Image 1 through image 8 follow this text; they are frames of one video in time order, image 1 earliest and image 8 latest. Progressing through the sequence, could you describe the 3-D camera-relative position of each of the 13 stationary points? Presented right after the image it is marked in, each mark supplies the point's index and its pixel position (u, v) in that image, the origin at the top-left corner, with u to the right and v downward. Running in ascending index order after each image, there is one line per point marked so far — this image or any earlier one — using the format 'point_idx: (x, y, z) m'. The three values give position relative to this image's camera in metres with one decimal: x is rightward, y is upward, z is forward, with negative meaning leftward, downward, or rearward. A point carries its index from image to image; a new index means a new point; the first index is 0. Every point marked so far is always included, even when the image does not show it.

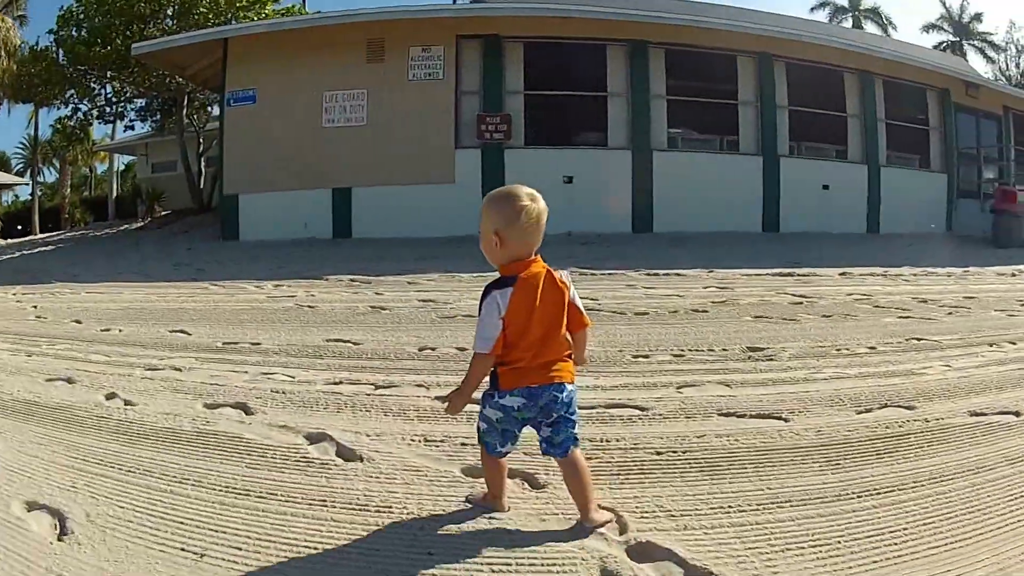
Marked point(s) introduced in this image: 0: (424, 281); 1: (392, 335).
0: (-0.5, +0.1, +6.7) m
1: (-0.6, -0.3, +5.6) m
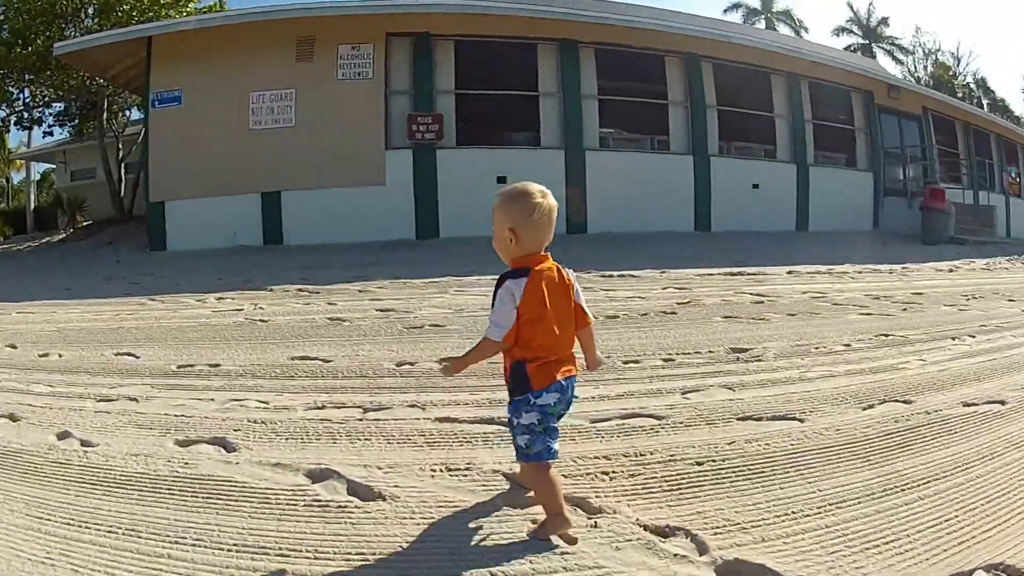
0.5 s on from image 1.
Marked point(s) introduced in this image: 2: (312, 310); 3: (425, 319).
0: (-0.8, 0.0, +6.4) m
1: (-0.8, -0.3, +5.3) m
2: (-1.1, -0.1, +6.0) m
3: (-0.4, -0.2, +5.9) m
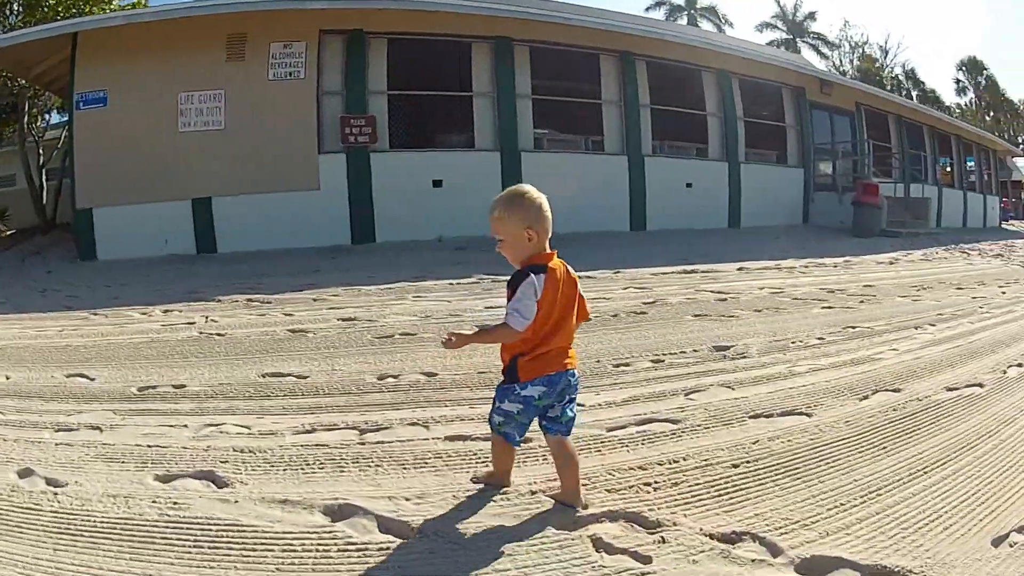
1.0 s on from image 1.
0: (-1.0, 0.0, +6.2) m
1: (-0.8, -0.4, +5.0) m
2: (-1.3, -0.2, +5.6) m
3: (-0.6, -0.2, +5.6) m
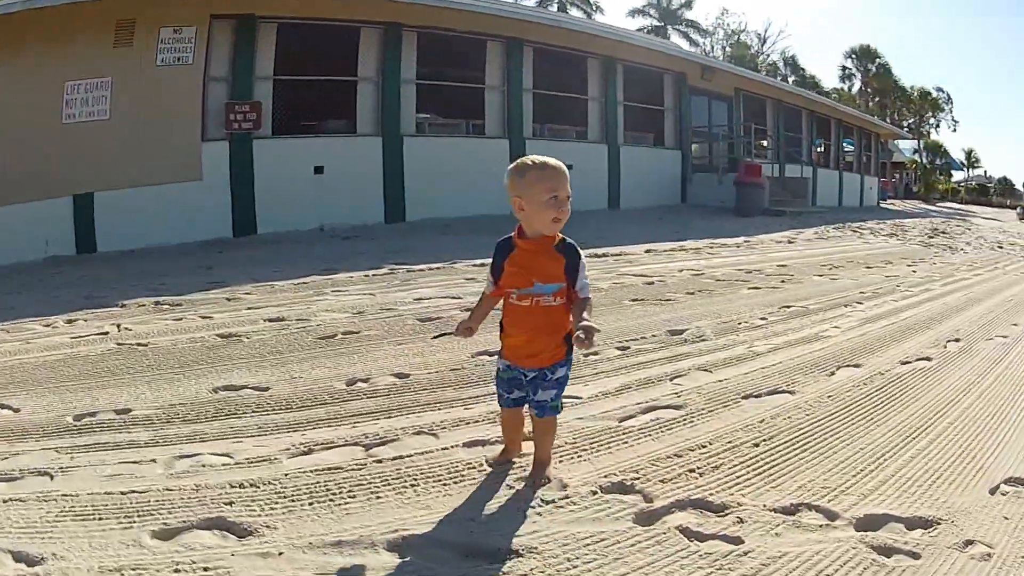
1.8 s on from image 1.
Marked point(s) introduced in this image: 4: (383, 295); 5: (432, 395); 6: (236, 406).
0: (-1.5, 0.0, +5.7) m
1: (-1.0, -0.4, +4.6) m
2: (-1.6, -0.2, +5.1) m
3: (-0.9, -0.2, +5.3) m
4: (-0.7, 0.0, +5.9) m
5: (-0.4, -0.5, +4.5) m
6: (-1.1, -0.5, +4.3) m
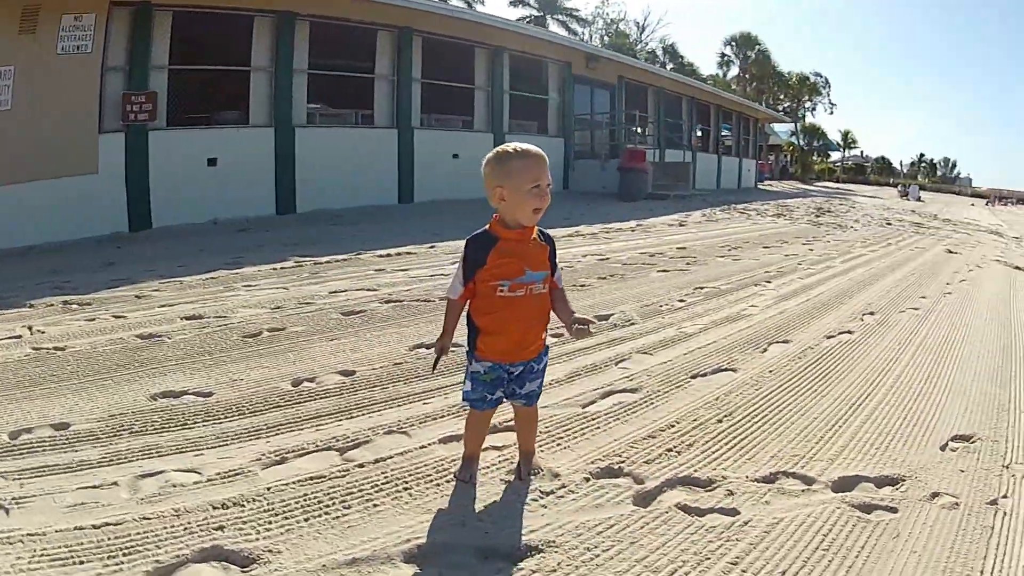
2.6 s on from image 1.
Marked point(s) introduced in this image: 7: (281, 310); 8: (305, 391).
0: (-1.9, 0.0, +5.4) m
1: (-1.2, -0.4, +4.5) m
2: (-1.9, -0.2, +4.8) m
3: (-1.3, -0.2, +5.1) m
4: (-1.2, 0.0, +5.8) m
5: (-0.6, -0.4, +4.4) m
6: (-1.3, -0.5, +4.1) m
7: (-1.2, -0.1, +5.4) m
8: (-0.9, -0.4, +4.4) m
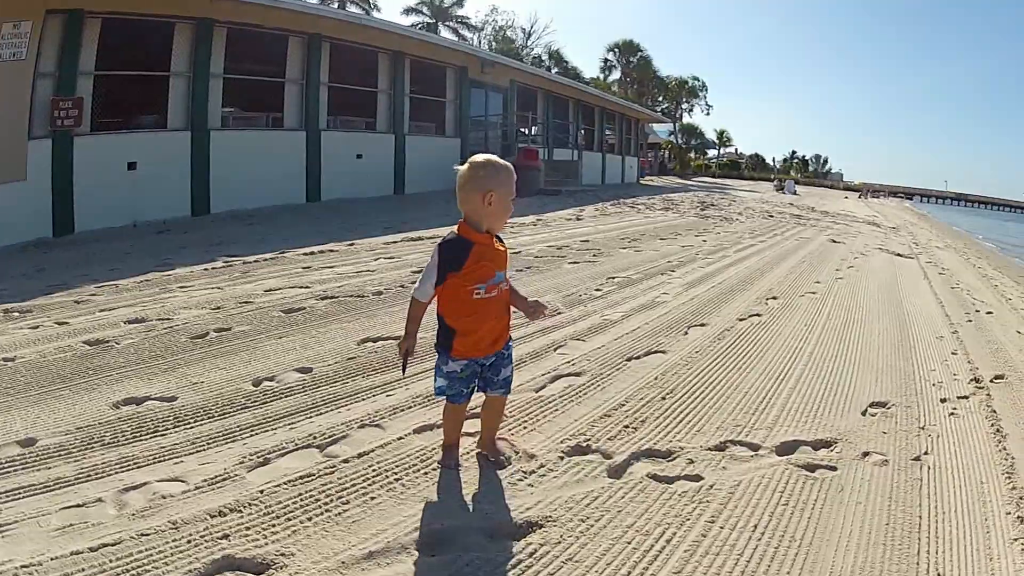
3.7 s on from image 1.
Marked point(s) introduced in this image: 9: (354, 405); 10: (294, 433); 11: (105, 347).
0: (-2.2, -0.1, +5.4) m
1: (-1.4, -0.4, +4.6) m
2: (-2.2, -0.2, +4.9) m
3: (-1.6, -0.2, +5.2) m
4: (-1.6, 0.0, +5.9) m
5: (-0.7, -0.4, +4.7) m
6: (-1.4, -0.5, +4.2) m
7: (-1.5, -0.1, +5.5) m
8: (-1.1, -0.4, +4.5) m
9: (-0.7, -0.5, +4.5) m
10: (-0.9, -0.5, +4.2) m
11: (-1.9, -0.3, +4.8) m
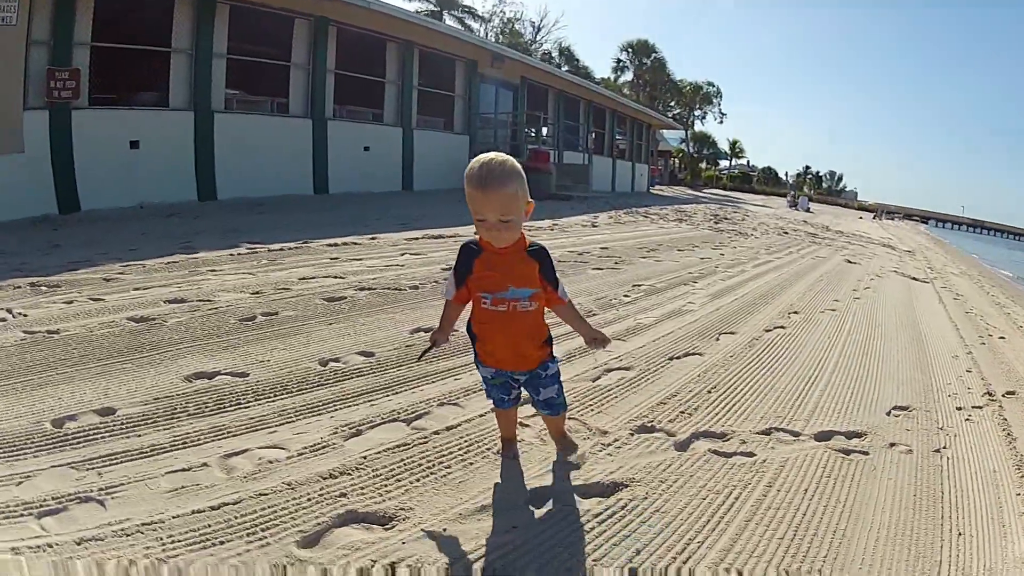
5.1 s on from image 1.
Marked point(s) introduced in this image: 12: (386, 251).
0: (-1.9, 0.0, +4.9) m
1: (-1.0, -0.3, +4.2) m
2: (-1.8, -0.1, +4.4) m
3: (-1.3, -0.1, +4.8) m
4: (-1.3, +0.1, +5.4) m
5: (-0.4, -0.3, +4.3) m
6: (-1.0, -0.4, +3.8) m
7: (-1.2, 0.0, +5.1) m
8: (-0.7, -0.3, +4.2) m
9: (-0.3, -0.4, +4.1) m
10: (-0.5, -0.5, +3.8) m
11: (-1.5, -0.2, +4.4) m
12: (-0.8, +0.2, +6.4) m
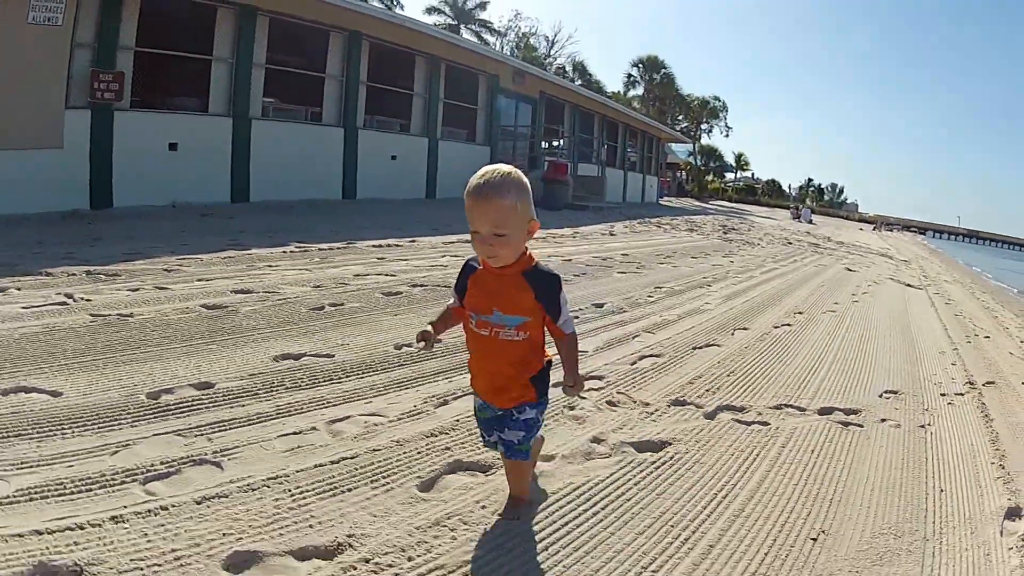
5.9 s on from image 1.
0: (-1.7, +0.1, +5.1) m
1: (-0.8, -0.2, +4.4) m
2: (-1.5, -0.1, +4.6) m
3: (-1.0, -0.1, +5.0) m
4: (-1.1, +0.1, +5.6) m
5: (-0.1, -0.3, +4.5) m
6: (-0.7, -0.3, +4.0) m
7: (-1.0, 0.0, +5.3) m
8: (-0.4, -0.3, +4.4) m
9: (0.0, -0.3, +4.4) m
10: (-0.2, -0.4, +4.0) m
11: (-1.3, -0.1, +4.6) m
12: (-0.6, +0.2, +6.6) m
